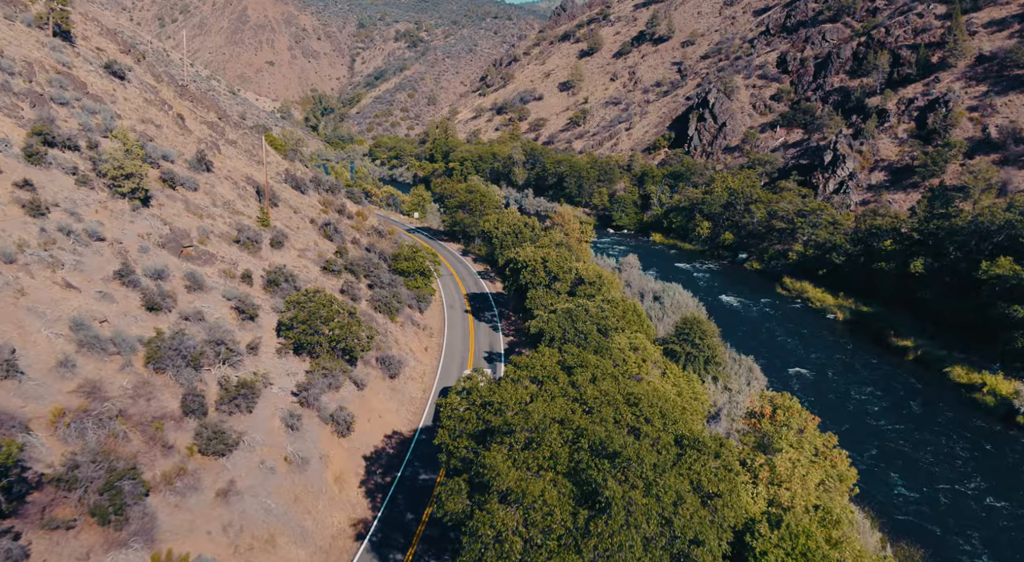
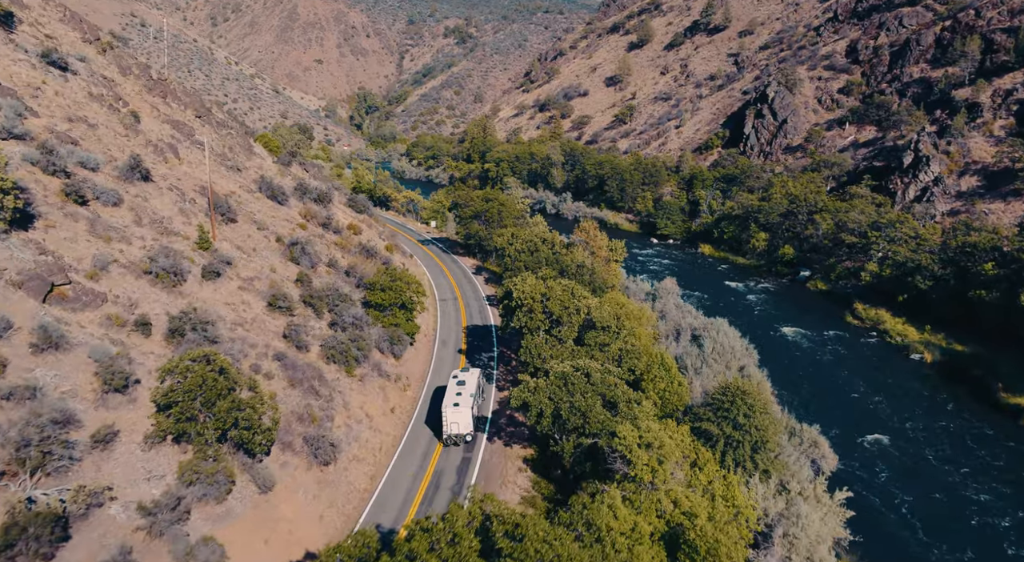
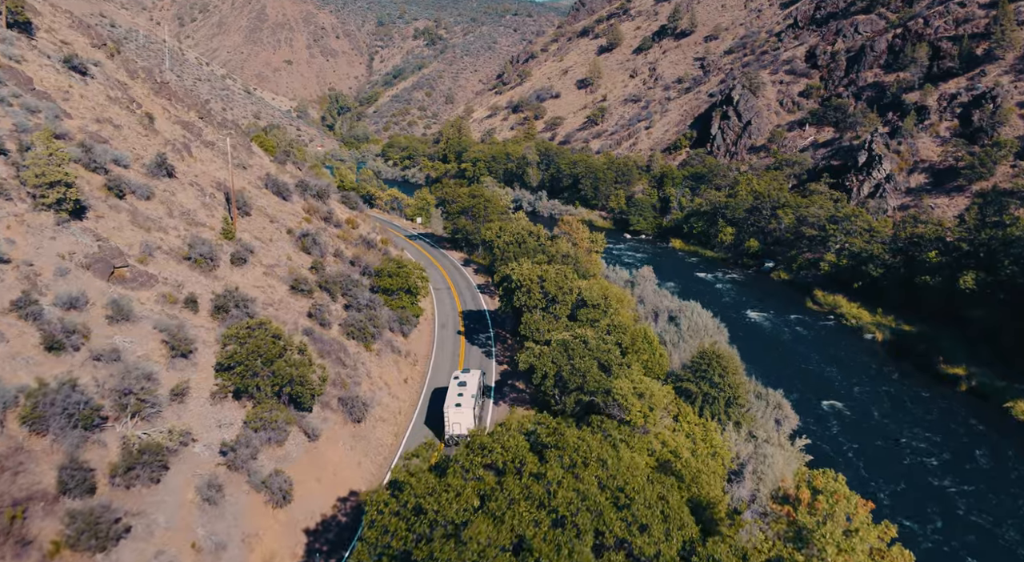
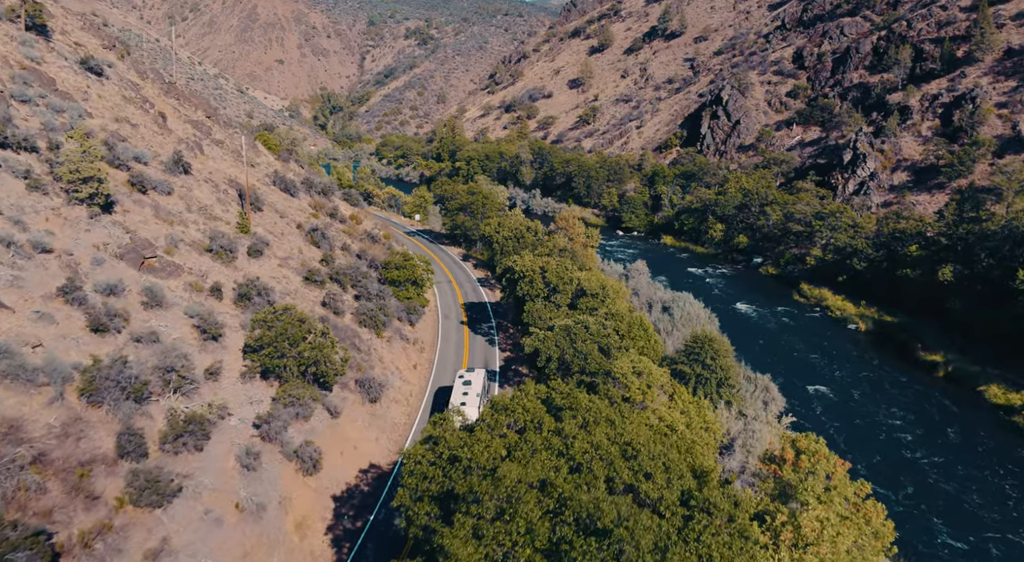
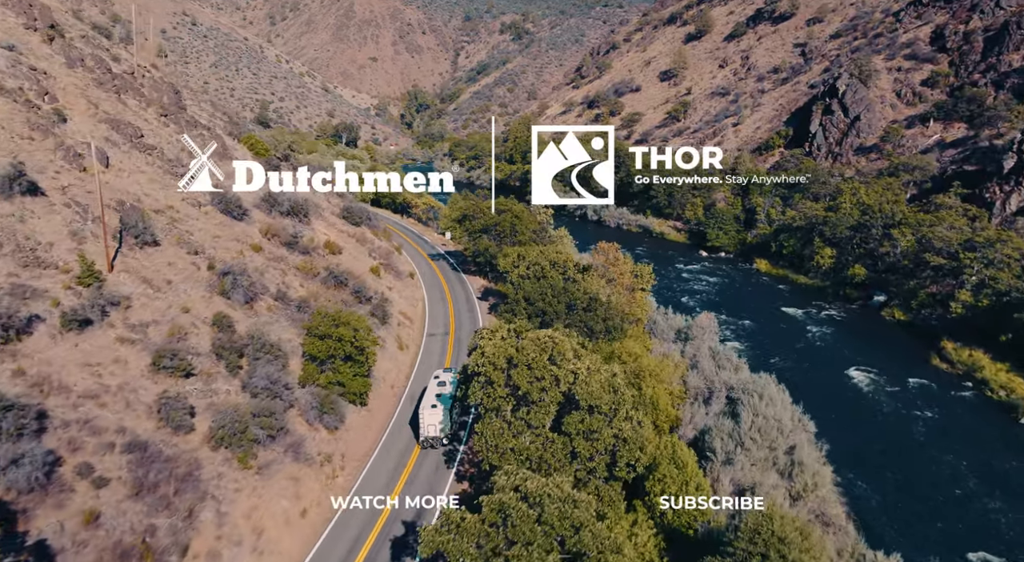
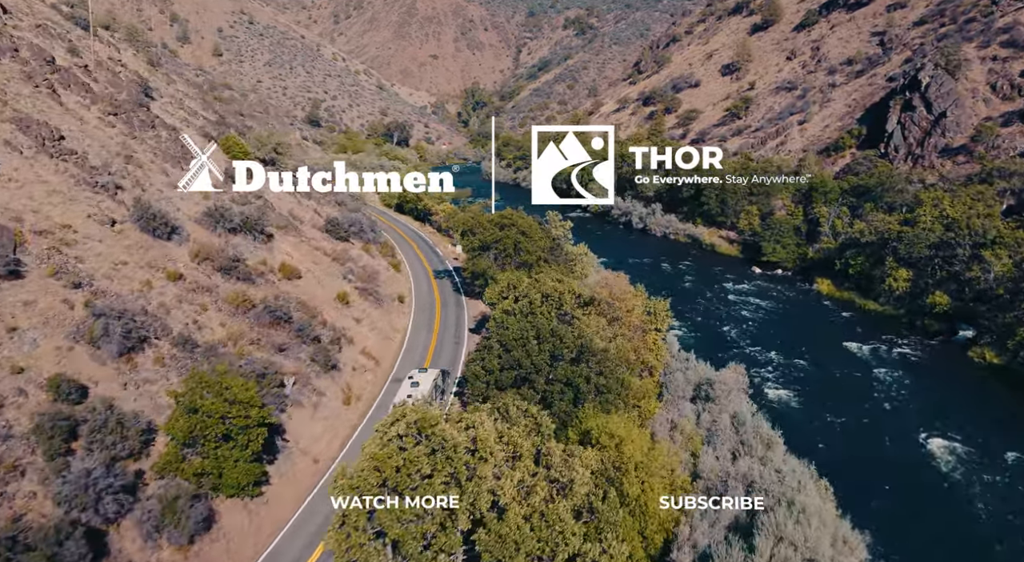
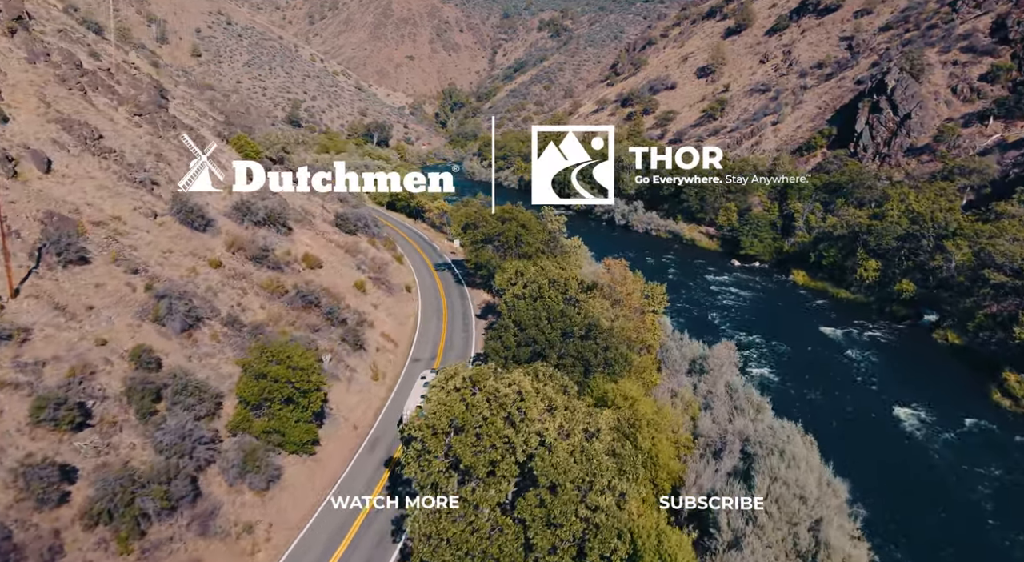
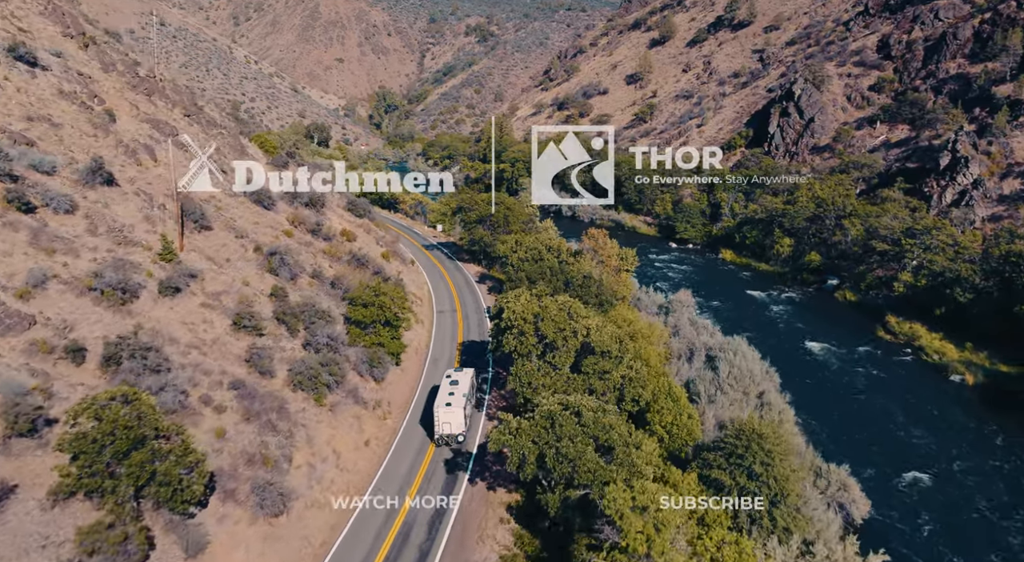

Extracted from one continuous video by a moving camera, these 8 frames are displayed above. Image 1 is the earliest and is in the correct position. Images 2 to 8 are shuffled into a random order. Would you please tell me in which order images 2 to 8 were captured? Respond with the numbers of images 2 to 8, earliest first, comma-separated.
4, 3, 2, 8, 5, 7, 6
